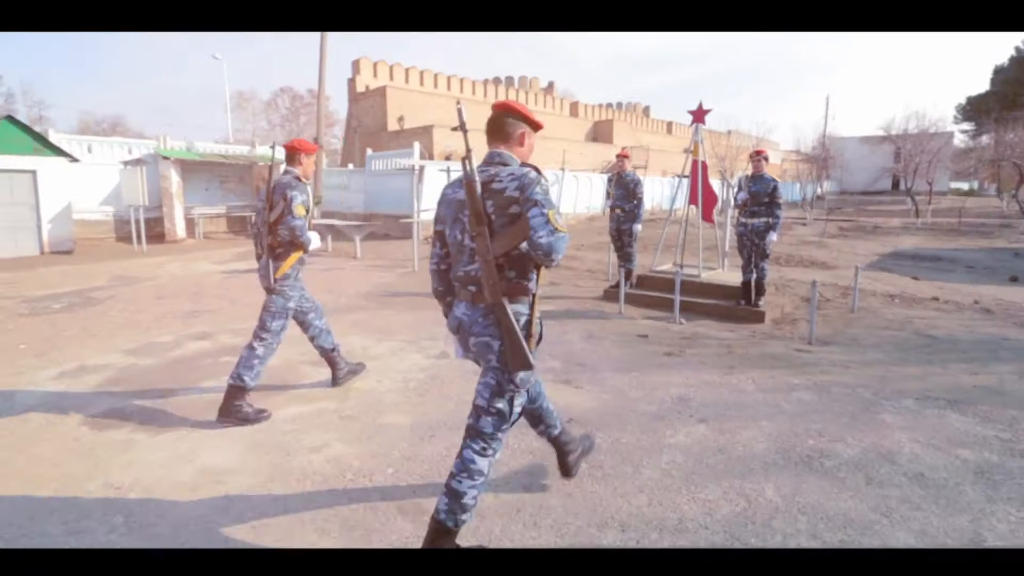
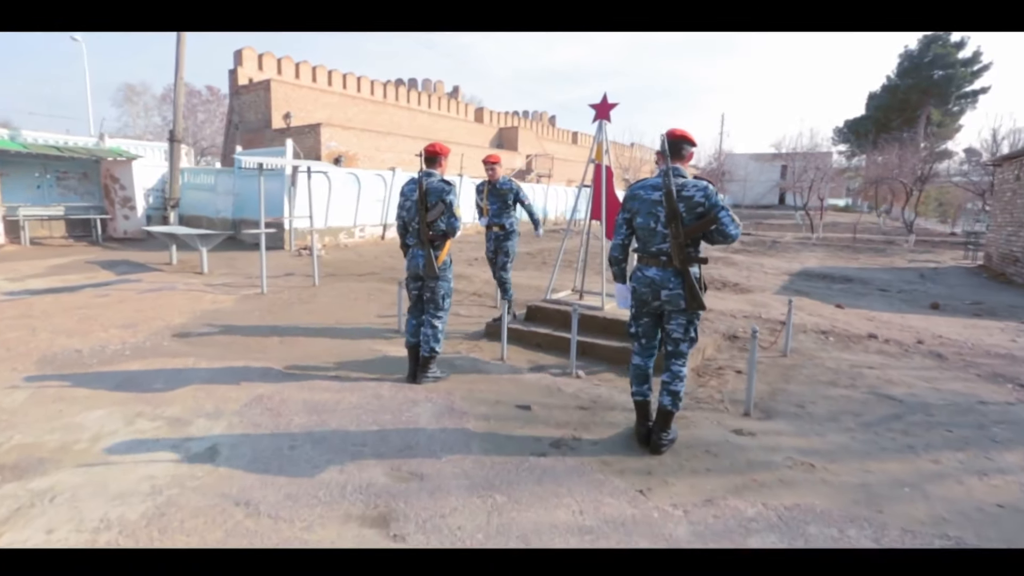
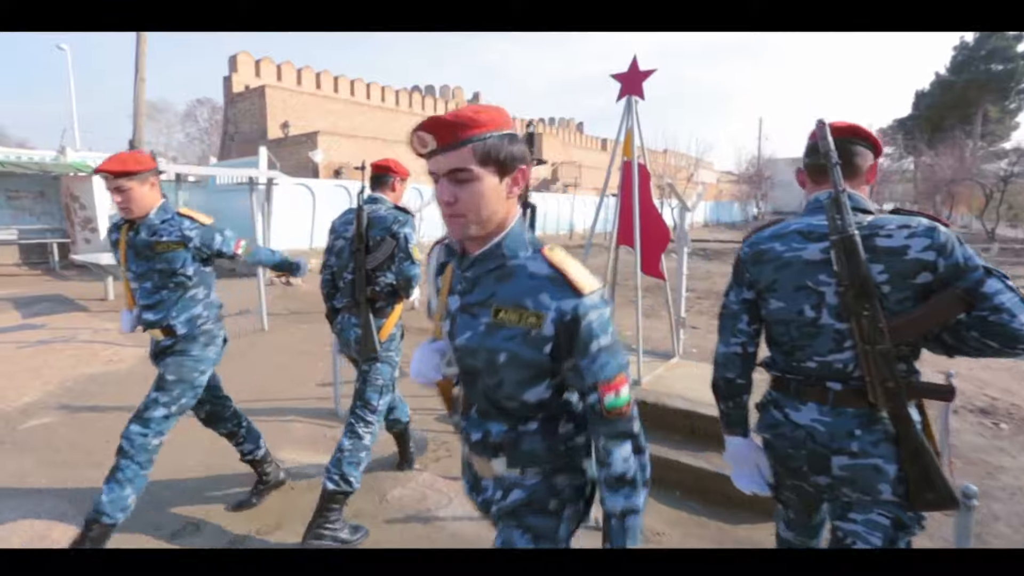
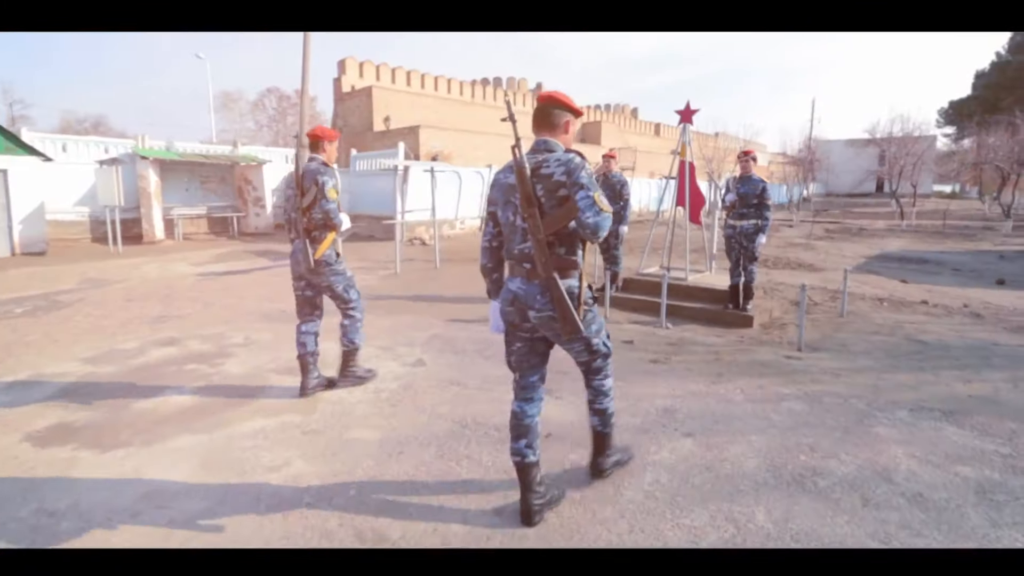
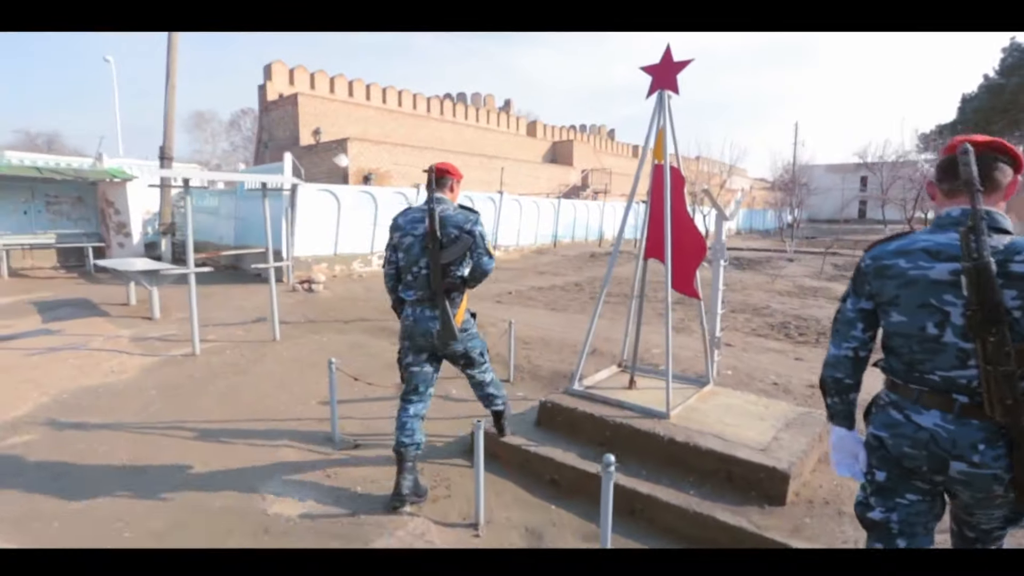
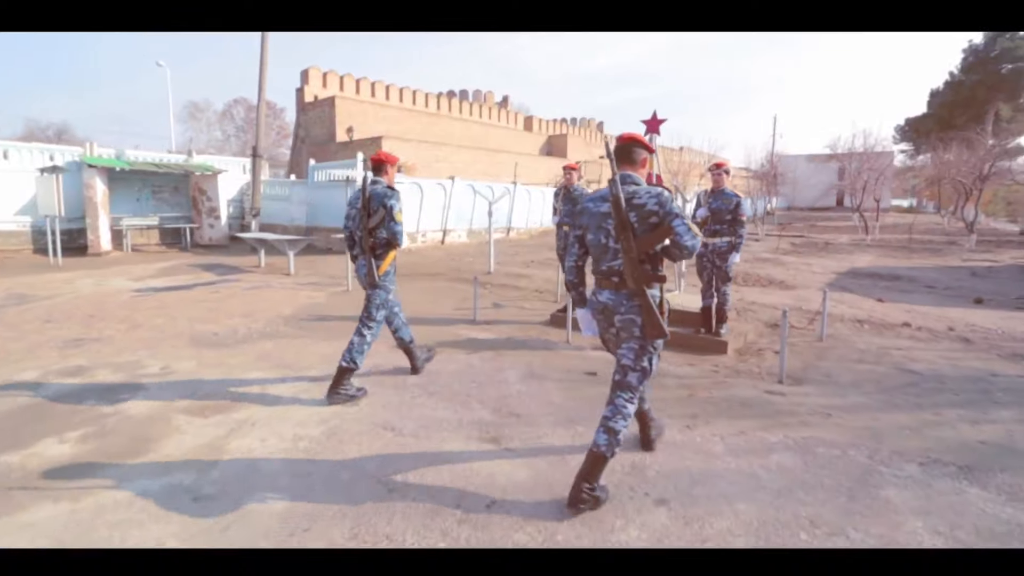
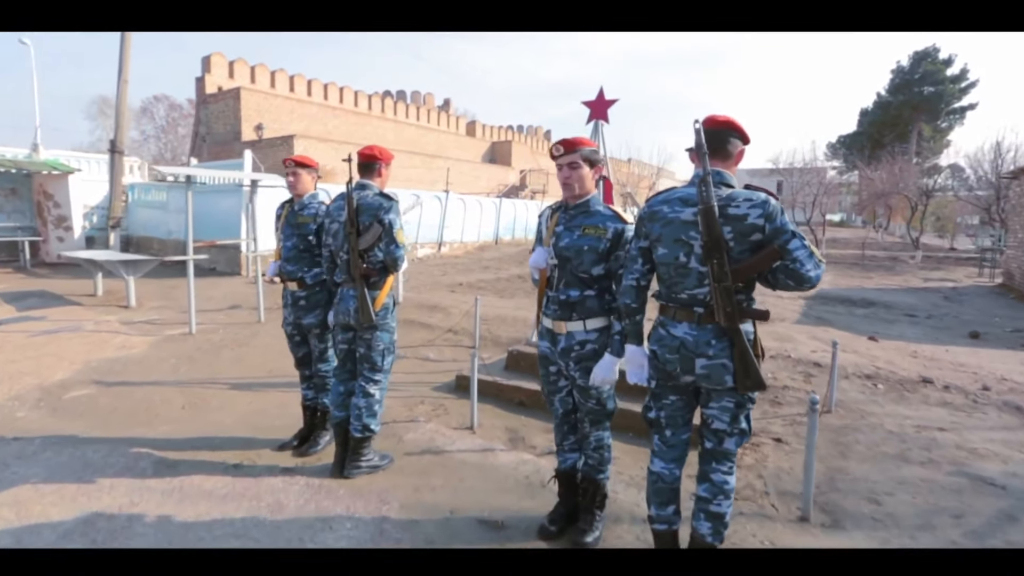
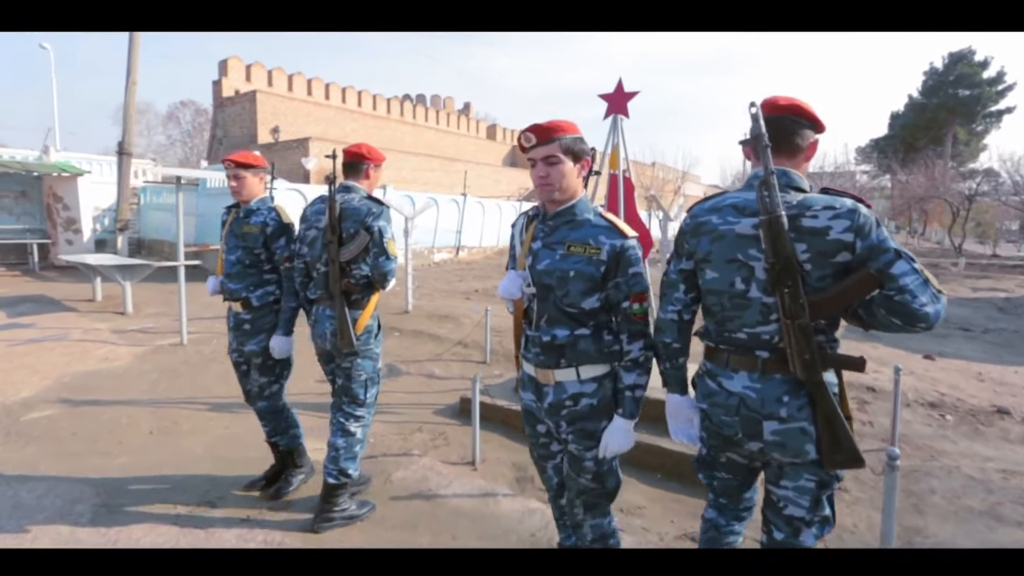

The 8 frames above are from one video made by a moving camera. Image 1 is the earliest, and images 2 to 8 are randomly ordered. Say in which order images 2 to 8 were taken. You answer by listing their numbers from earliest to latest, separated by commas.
4, 6, 2, 7, 8, 3, 5
